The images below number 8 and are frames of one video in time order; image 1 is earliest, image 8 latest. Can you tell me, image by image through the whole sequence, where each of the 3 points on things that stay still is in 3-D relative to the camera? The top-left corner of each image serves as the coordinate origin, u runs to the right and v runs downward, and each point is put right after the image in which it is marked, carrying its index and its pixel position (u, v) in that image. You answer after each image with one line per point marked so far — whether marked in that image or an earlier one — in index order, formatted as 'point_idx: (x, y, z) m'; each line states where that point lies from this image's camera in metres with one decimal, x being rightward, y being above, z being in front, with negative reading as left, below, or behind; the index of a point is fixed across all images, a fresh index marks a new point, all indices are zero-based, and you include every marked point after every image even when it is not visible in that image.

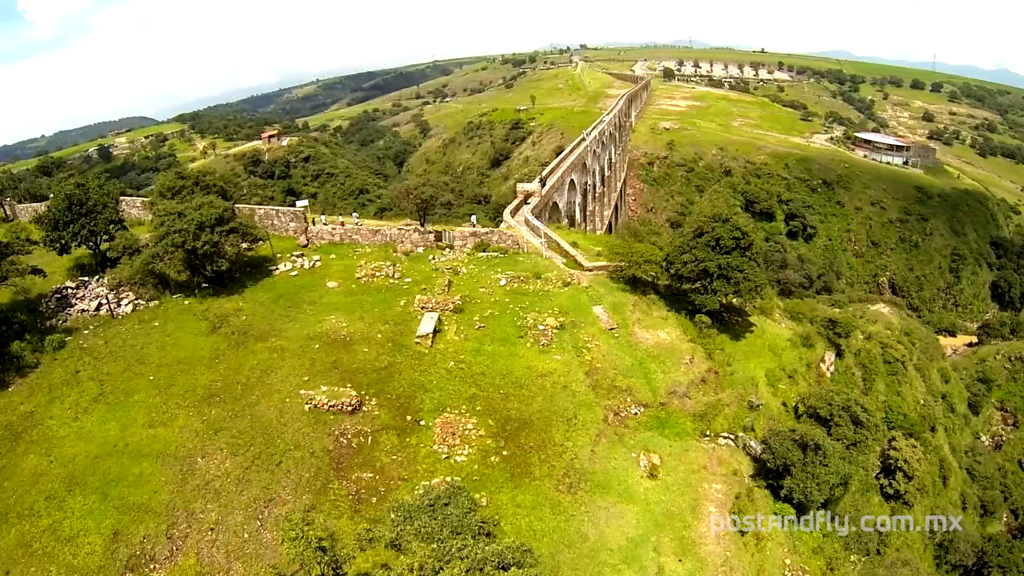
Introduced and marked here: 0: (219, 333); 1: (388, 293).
0: (-4.4, -0.7, +9.2) m
1: (-2.1, -0.1, +9.8) m
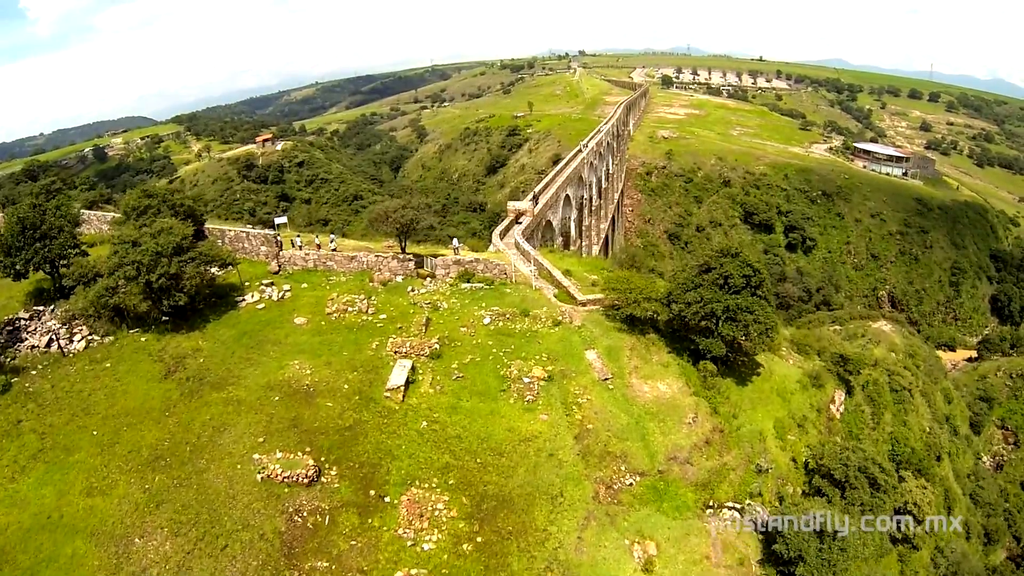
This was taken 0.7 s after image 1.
0: (-4.7, -1.3, +8.4) m
1: (-2.3, -0.7, +9.0) m
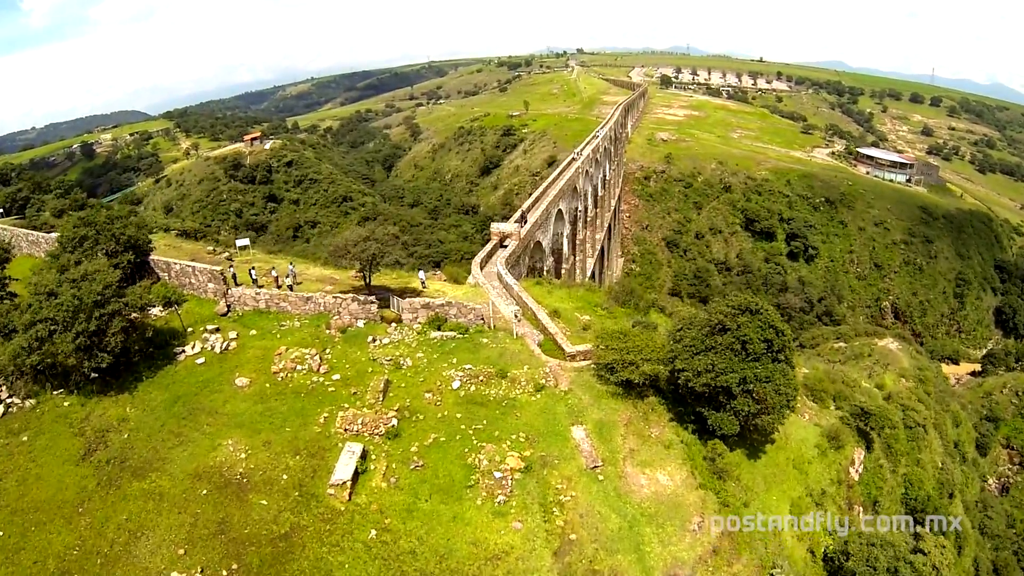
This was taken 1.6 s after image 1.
0: (-5.0, -2.0, +7.1) m
1: (-2.6, -1.4, +7.8) m
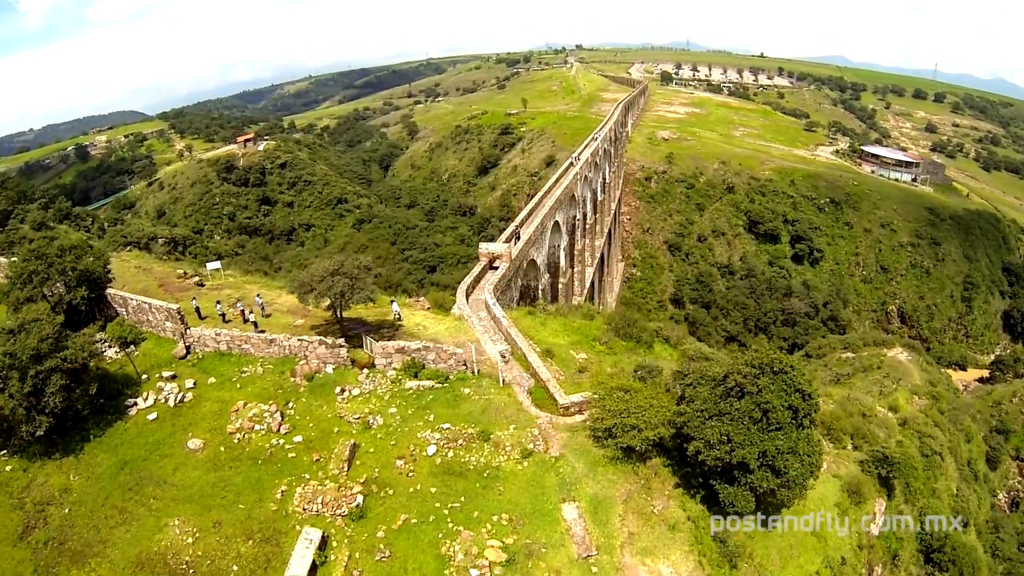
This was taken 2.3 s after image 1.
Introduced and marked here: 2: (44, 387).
0: (-5.2, -2.6, +6.2) m
1: (-2.8, -2.0, +6.9) m
2: (-5.8, -1.1, +7.5) m
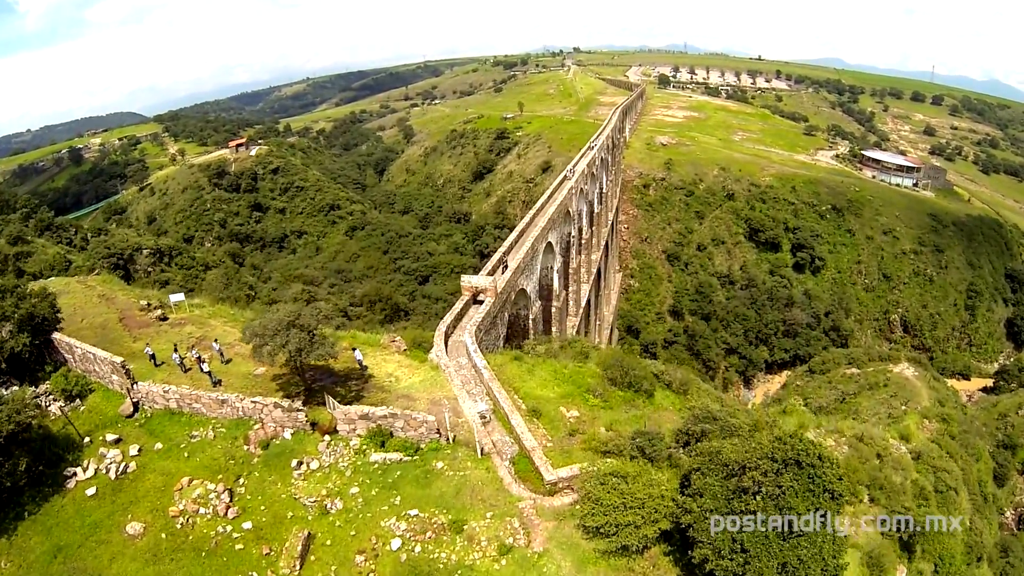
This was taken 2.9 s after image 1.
0: (-5.4, -3.3, +5.3) m
1: (-3.0, -2.7, +5.9) m
2: (-6.1, -1.8, +6.6) m
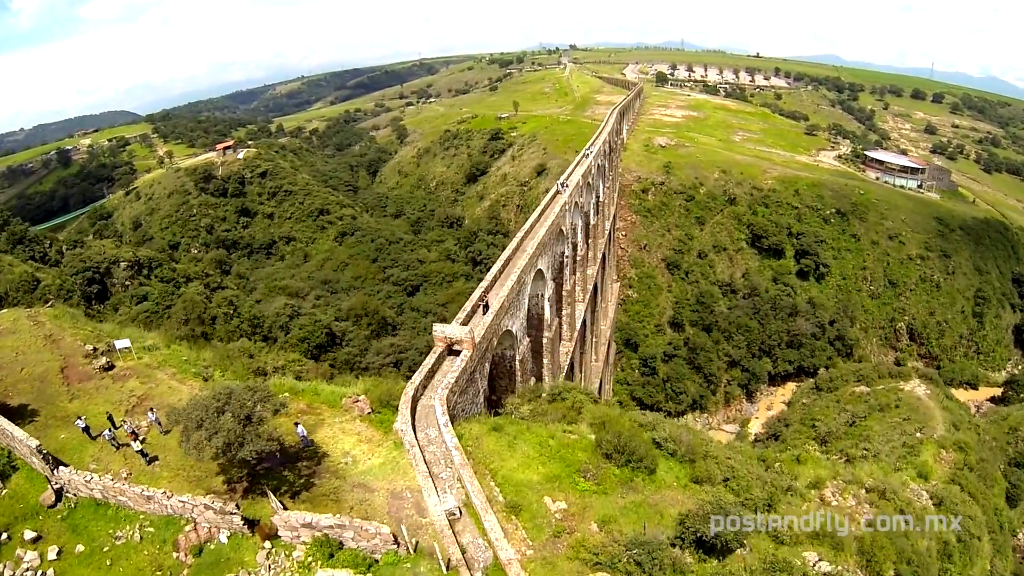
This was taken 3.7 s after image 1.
0: (-5.7, -4.1, +4.0) m
1: (-3.3, -3.5, +4.7) m
2: (-6.4, -2.7, +5.3) m
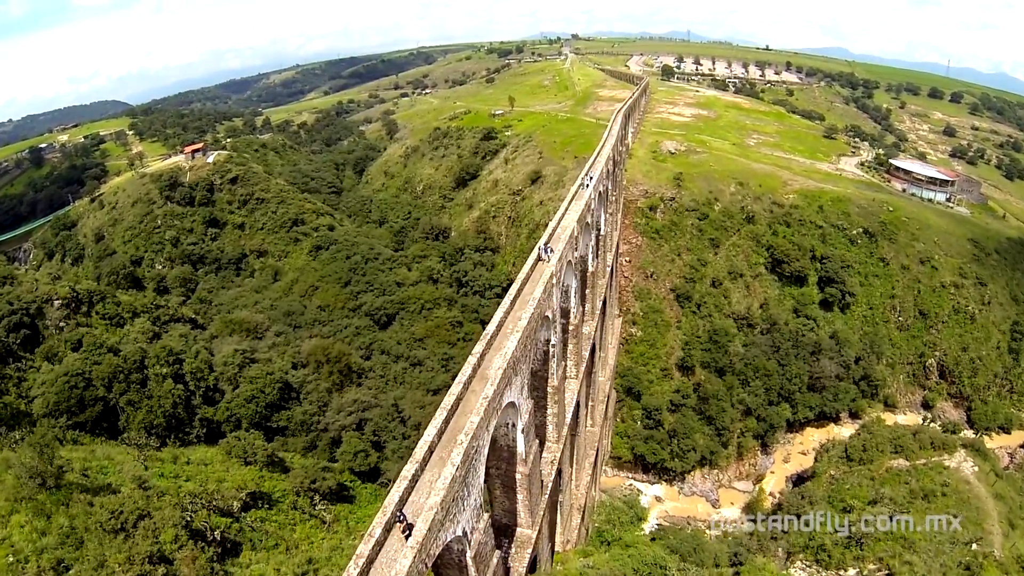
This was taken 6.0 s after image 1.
0: (-6.4, -6.6, +0.6) m
1: (-4.0, -6.0, +1.2) m
2: (-7.1, -5.1, +1.8) m
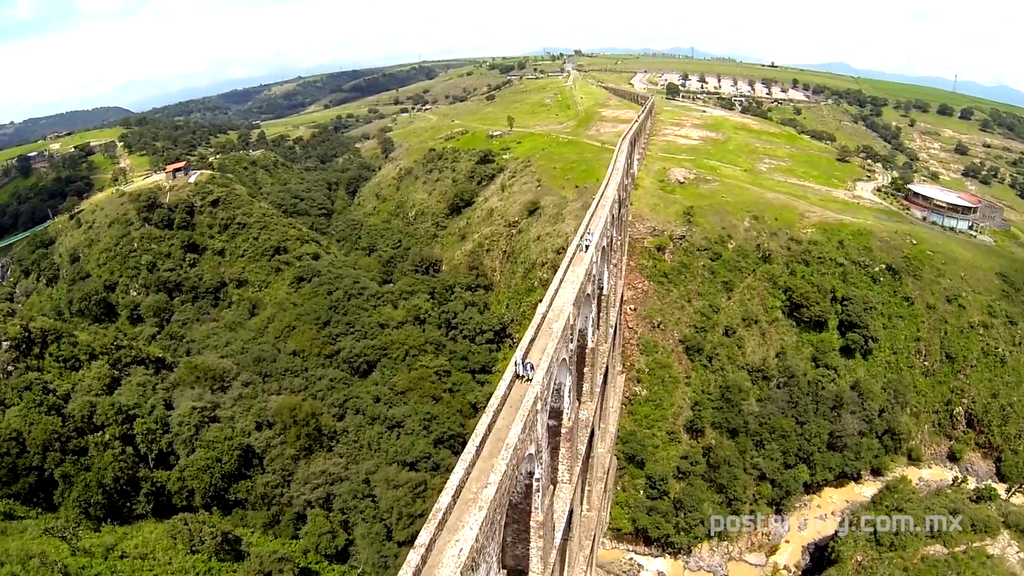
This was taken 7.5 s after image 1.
0: (-6.9, -8.2, -2.0) m
1: (-4.5, -7.7, -1.3) m
2: (-7.6, -6.7, -0.7) m
